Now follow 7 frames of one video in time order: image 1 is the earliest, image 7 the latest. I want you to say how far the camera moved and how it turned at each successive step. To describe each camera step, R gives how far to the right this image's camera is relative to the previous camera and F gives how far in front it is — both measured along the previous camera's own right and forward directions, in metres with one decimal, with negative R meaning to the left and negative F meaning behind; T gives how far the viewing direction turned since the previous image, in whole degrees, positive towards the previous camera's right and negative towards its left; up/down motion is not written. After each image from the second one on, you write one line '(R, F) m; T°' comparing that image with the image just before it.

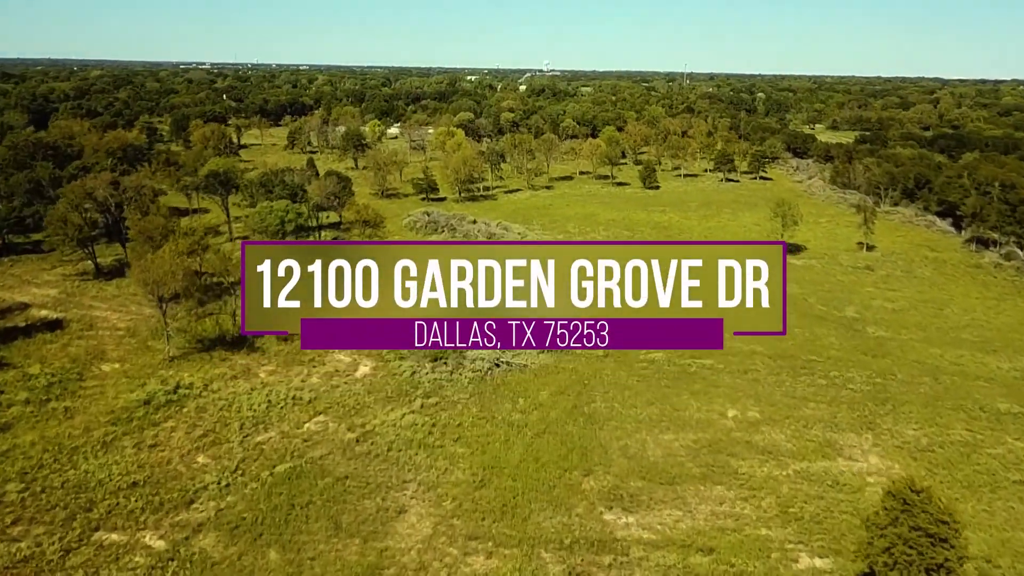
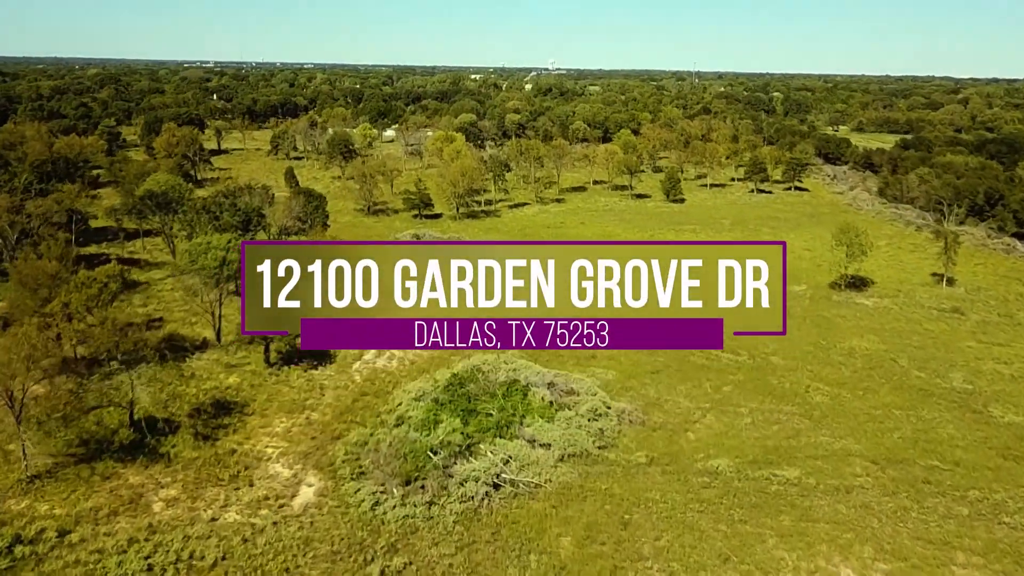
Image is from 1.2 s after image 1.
(-0.1, +9.2) m; 0°
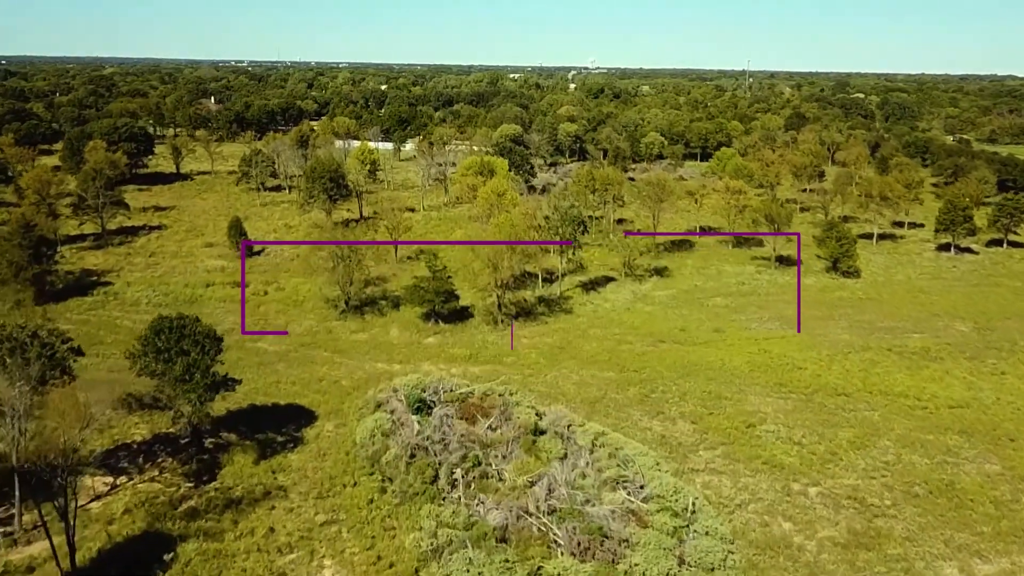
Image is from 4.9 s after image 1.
(-2.2, +25.2) m; -3°
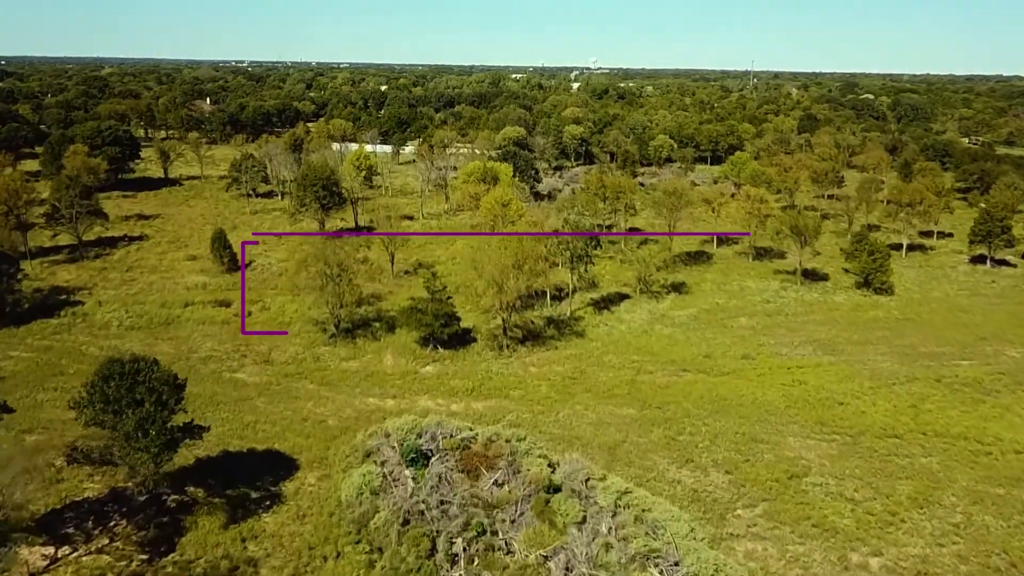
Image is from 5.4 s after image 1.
(-0.2, +3.1) m; 0°
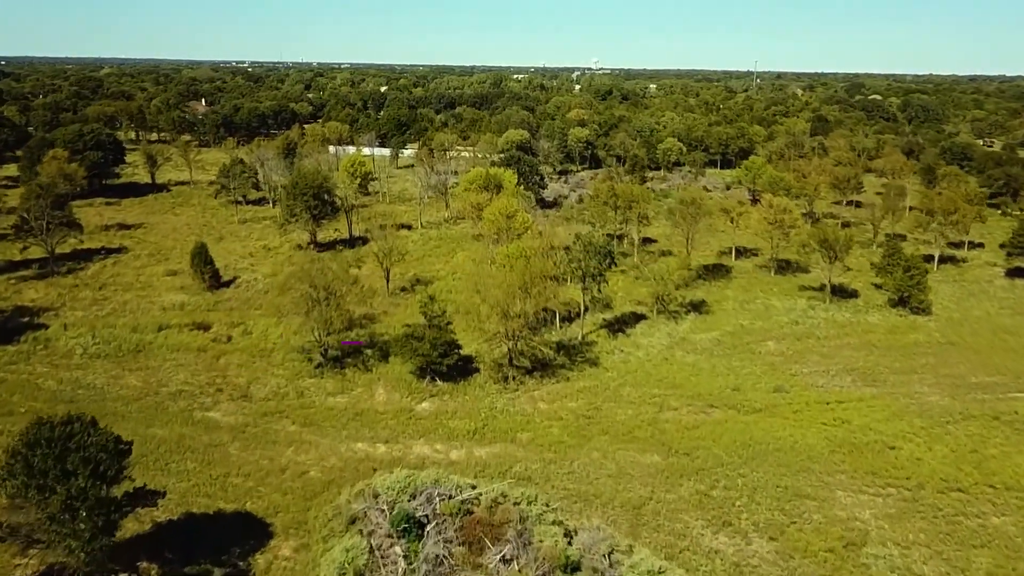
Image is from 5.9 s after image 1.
(-0.2, +3.1) m; 0°
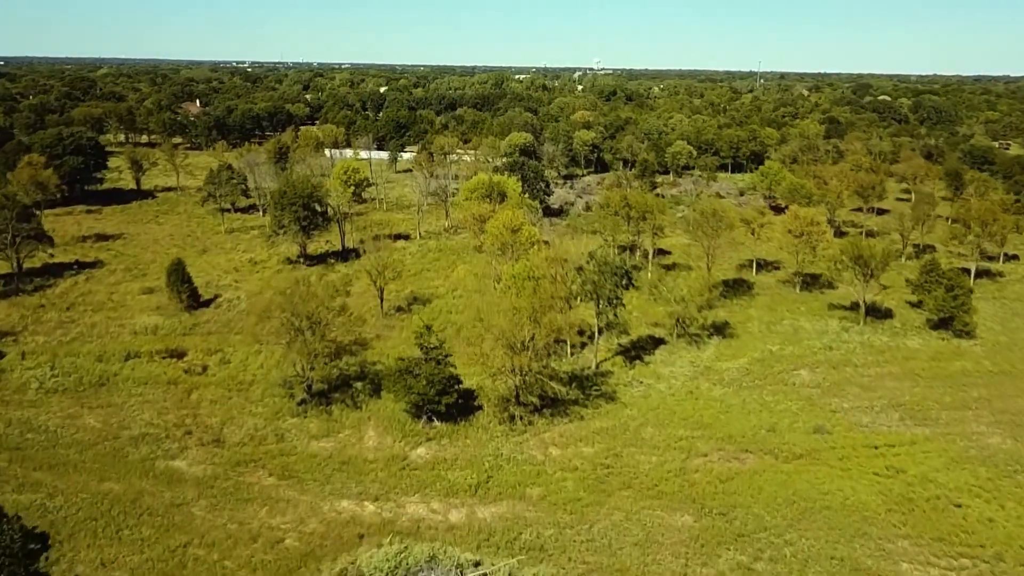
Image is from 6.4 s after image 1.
(-0.2, +3.1) m; 0°
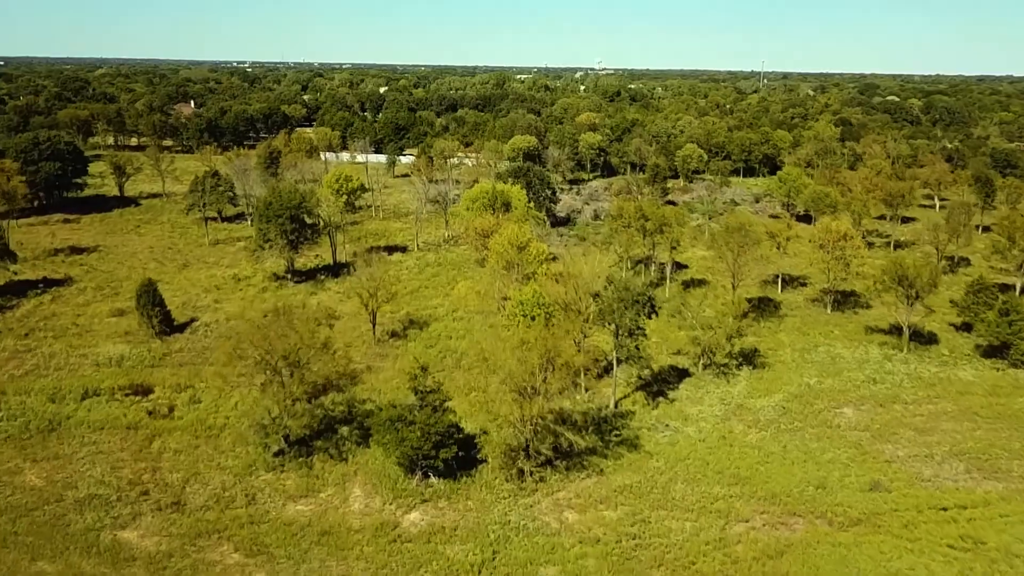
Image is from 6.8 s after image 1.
(-0.2, +3.3) m; 0°
